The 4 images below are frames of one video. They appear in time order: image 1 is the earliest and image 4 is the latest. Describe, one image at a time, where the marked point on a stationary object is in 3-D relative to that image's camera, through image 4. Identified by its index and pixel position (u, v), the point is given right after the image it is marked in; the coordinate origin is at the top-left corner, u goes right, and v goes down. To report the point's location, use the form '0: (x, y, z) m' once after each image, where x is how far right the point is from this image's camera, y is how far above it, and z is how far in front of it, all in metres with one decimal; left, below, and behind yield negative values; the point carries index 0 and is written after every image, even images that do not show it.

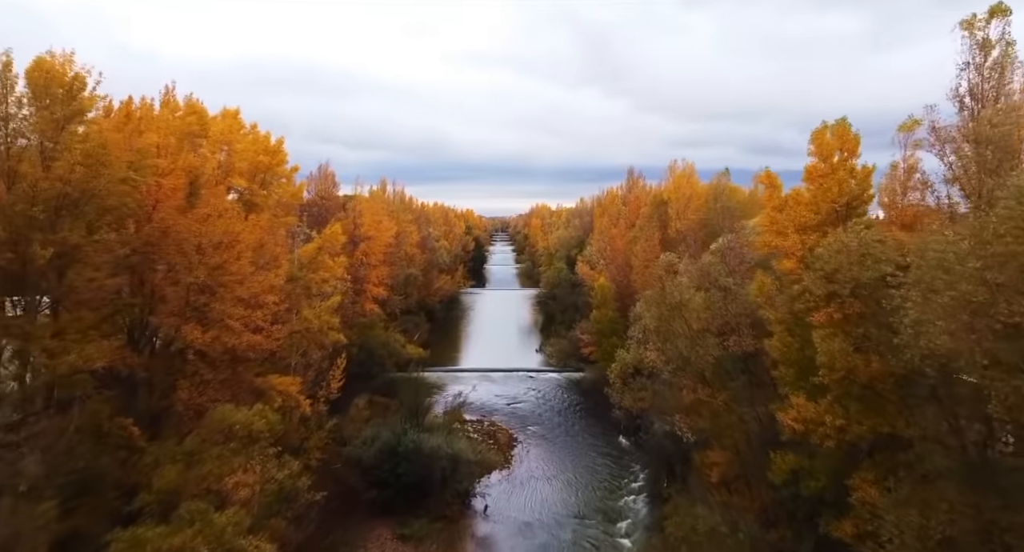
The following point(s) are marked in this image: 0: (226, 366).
0: (-6.1, -1.9, +14.5) m
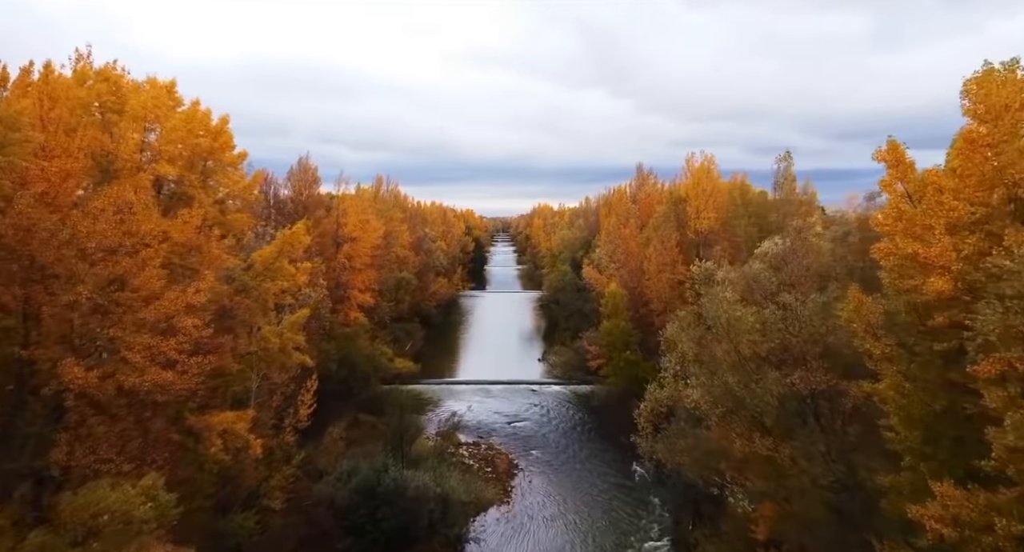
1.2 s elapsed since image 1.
0: (-6.2, -2.2, +10.9) m
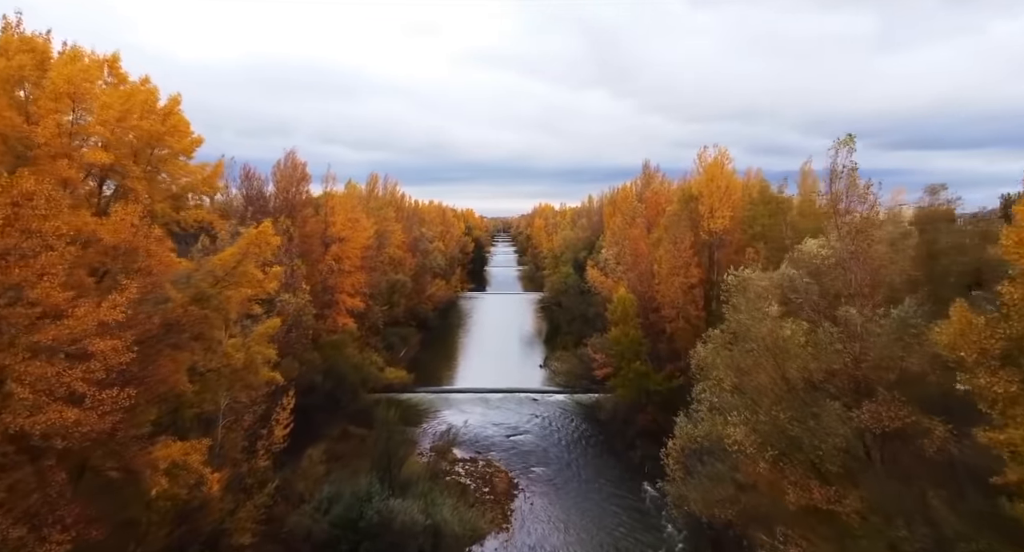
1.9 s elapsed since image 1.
0: (-6.2, -2.3, +8.7) m
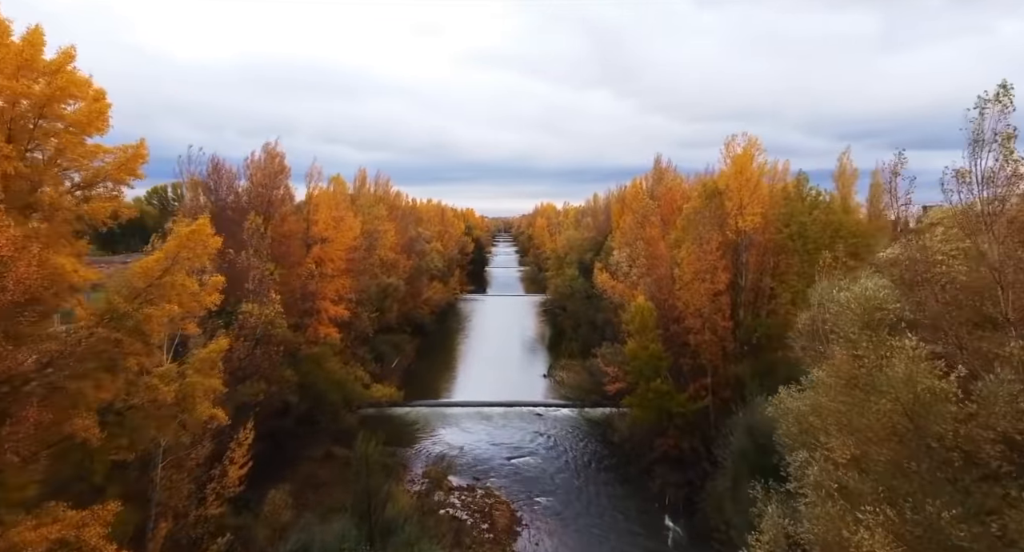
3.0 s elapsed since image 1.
0: (-6.1, -2.5, +5.5) m
